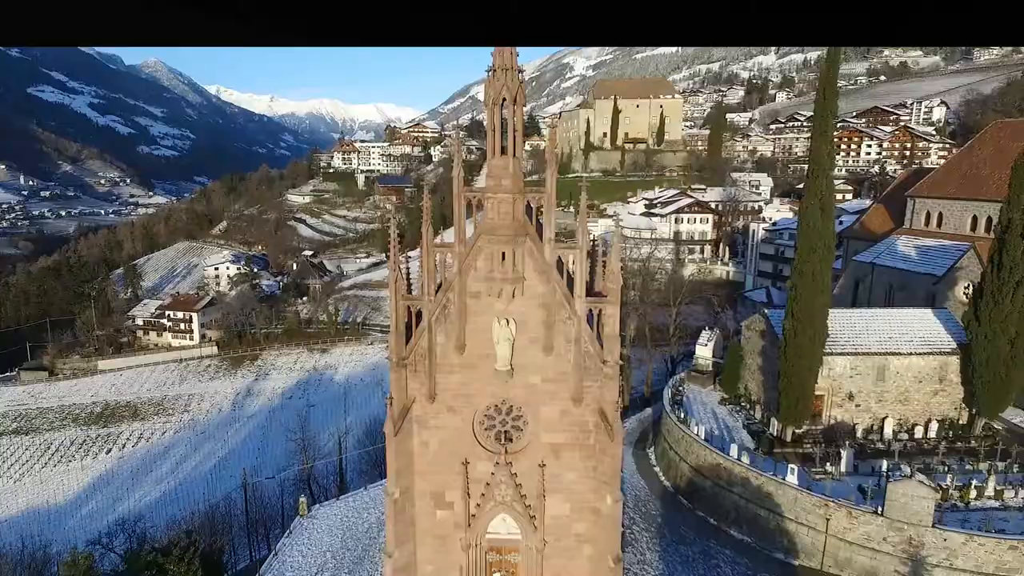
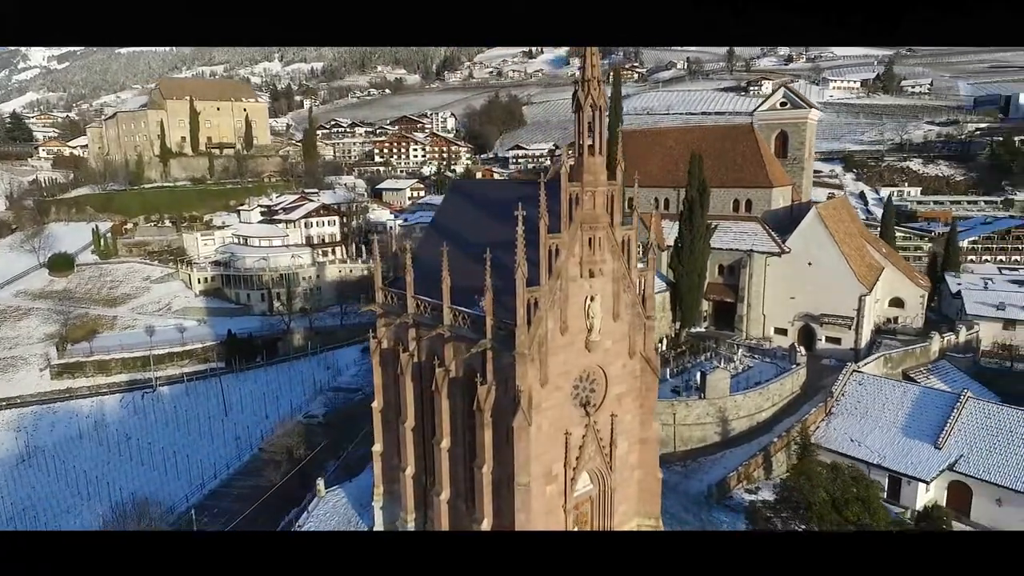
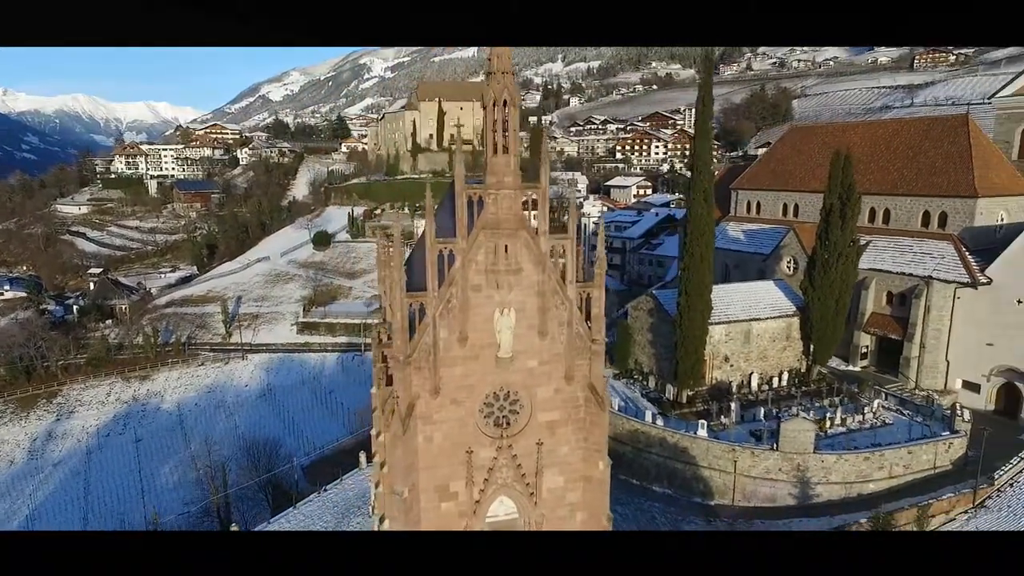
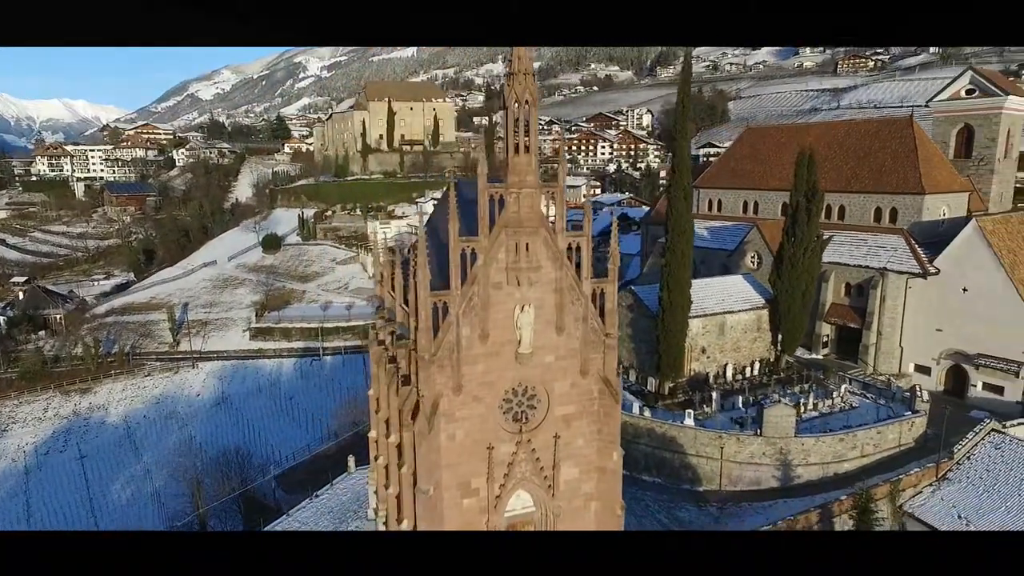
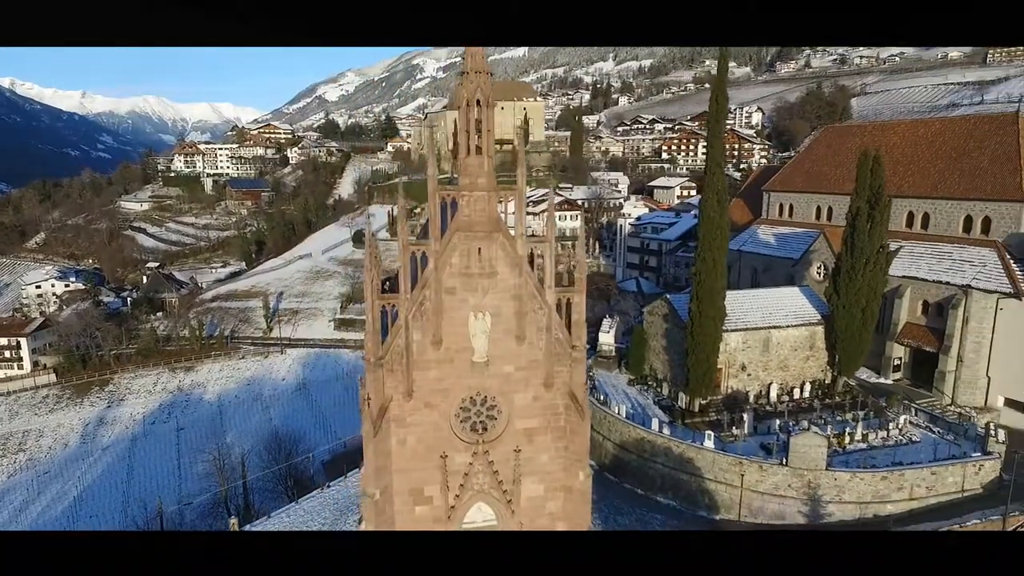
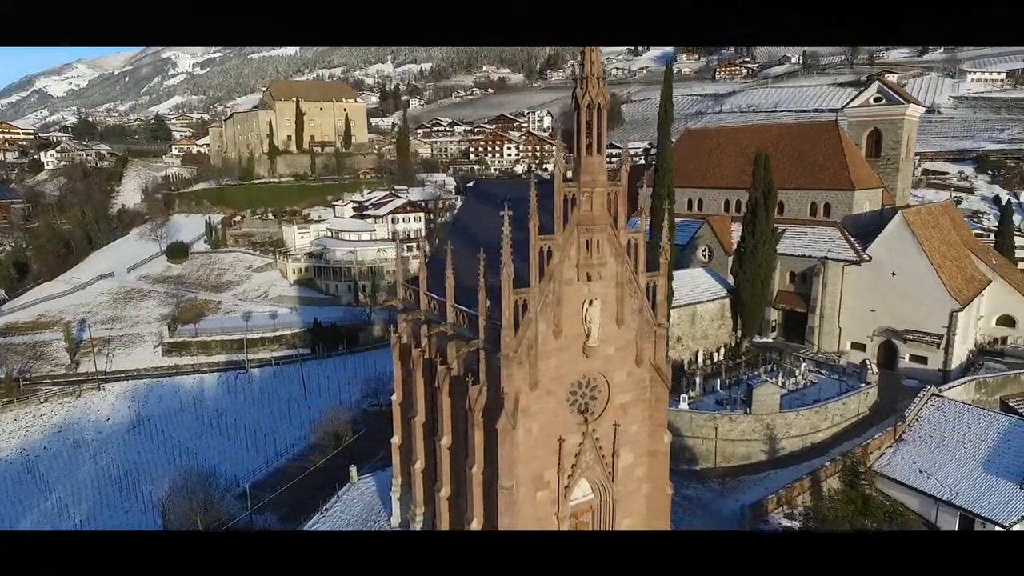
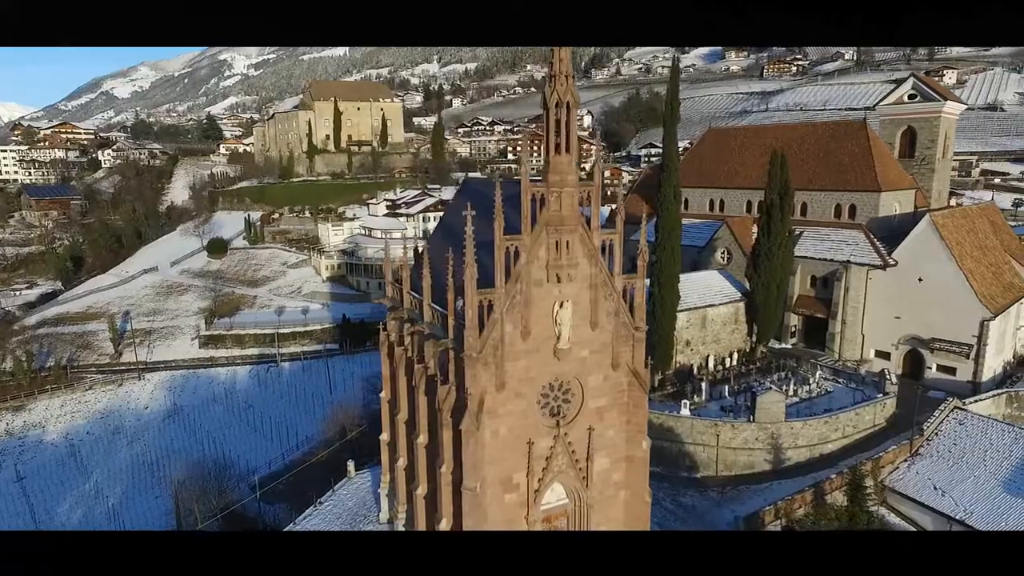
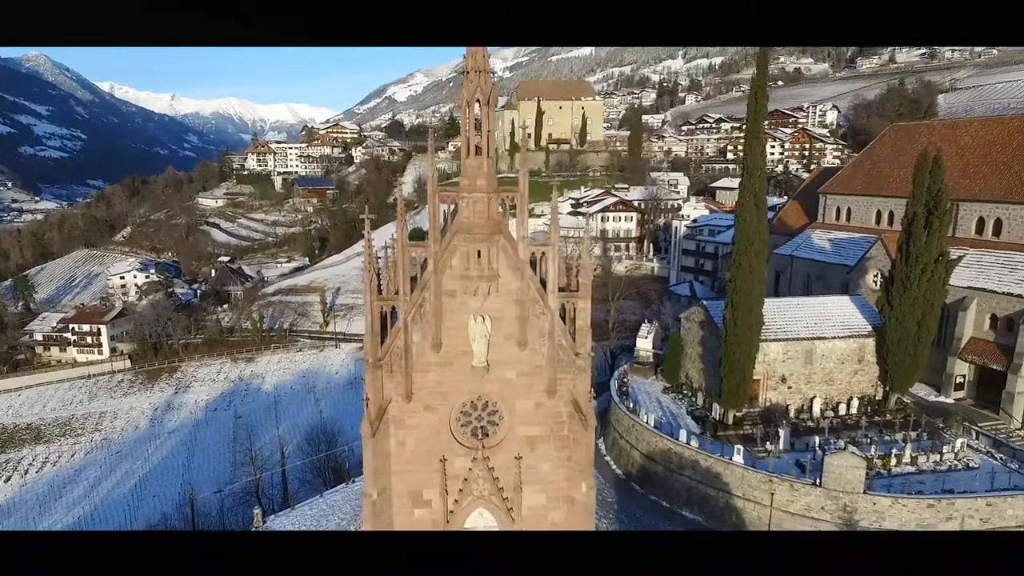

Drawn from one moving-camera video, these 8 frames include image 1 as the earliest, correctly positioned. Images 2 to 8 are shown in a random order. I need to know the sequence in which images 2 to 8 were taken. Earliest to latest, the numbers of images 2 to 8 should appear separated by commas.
8, 5, 3, 4, 7, 6, 2
